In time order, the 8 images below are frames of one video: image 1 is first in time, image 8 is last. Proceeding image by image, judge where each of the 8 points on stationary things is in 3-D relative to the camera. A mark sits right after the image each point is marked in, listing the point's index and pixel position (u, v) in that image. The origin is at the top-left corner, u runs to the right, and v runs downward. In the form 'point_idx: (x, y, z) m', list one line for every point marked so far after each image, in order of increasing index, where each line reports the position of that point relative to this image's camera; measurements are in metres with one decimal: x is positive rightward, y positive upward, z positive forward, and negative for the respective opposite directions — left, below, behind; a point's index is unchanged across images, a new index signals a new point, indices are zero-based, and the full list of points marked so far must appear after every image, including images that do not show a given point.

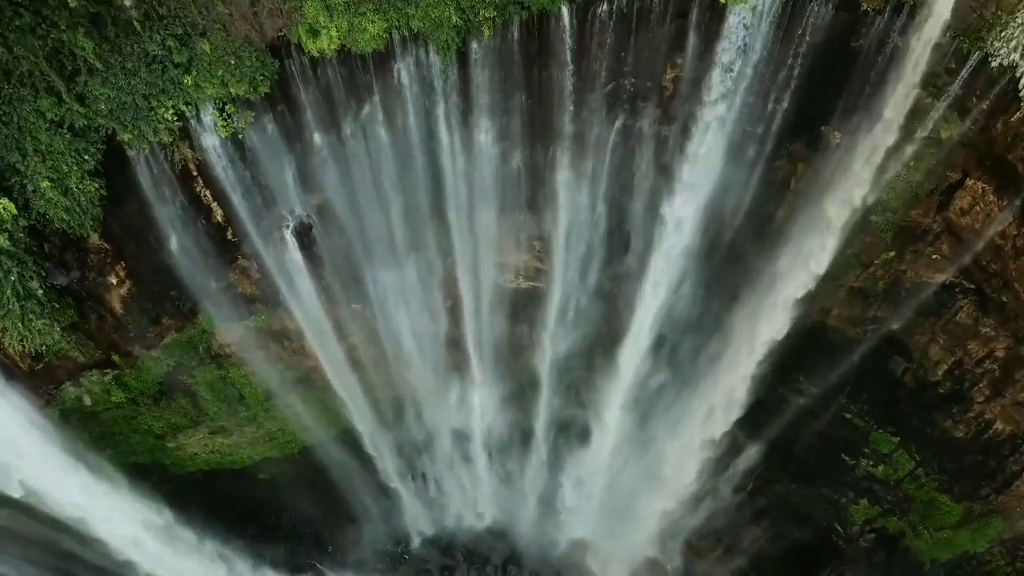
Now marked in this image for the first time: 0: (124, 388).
0: (-6.2, -1.6, +10.9) m
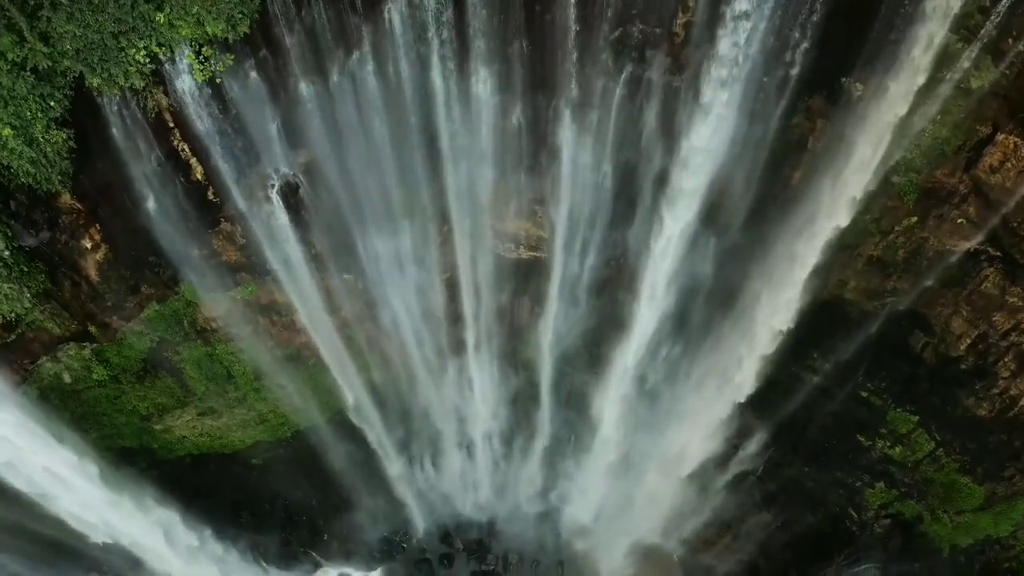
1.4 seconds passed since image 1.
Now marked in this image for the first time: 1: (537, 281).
0: (-6.2, -1.2, +10.4) m
1: (+0.4, +0.2, +11.3) m
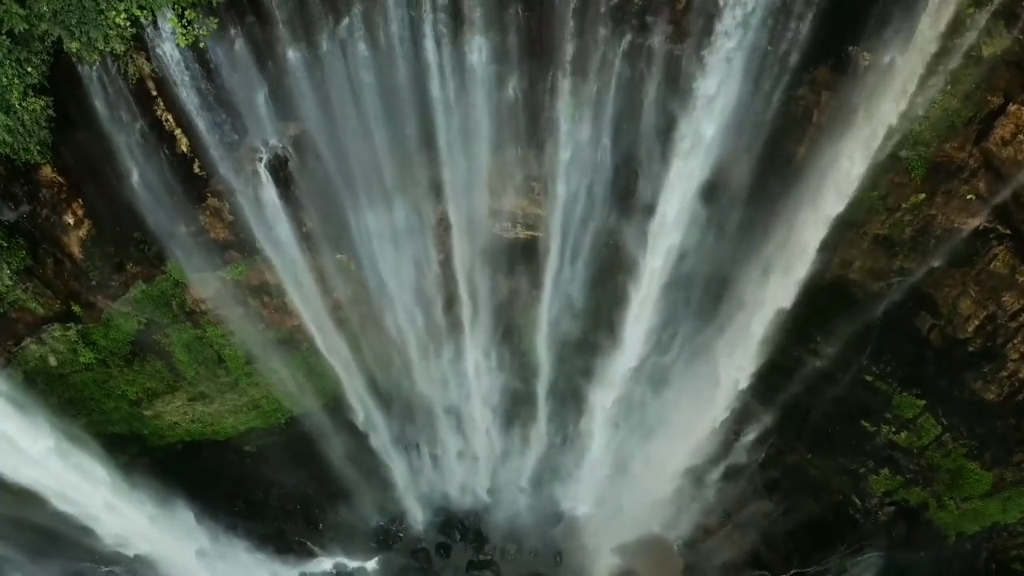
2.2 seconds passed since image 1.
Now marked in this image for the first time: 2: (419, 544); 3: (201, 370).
0: (-6.2, -0.9, +10.1) m
1: (+0.4, +0.5, +11.0) m
2: (-1.8, -5.0, +13.4) m
3: (-5.0, -1.3, +11.0) m
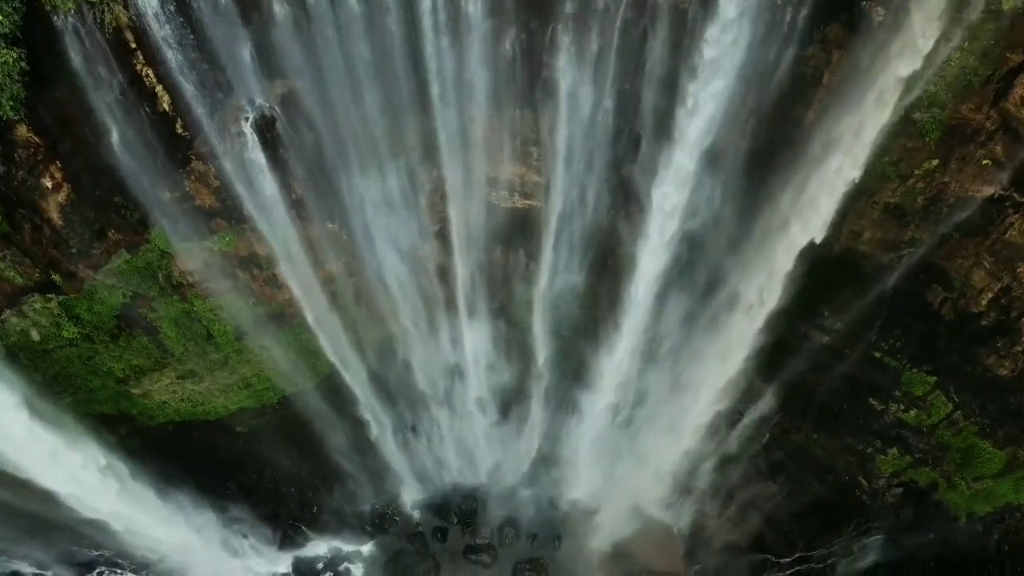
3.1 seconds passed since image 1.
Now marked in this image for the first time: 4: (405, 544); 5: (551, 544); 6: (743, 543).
0: (-6.2, -0.5, +9.8) m
1: (+0.3, +0.9, +10.7) m
2: (-1.8, -4.6, +13.1) m
3: (-5.0, -0.9, +10.7) m
4: (-2.0, -4.9, +13.0) m
5: (+0.7, -4.9, +13.2) m
6: (+4.4, -4.9, +13.1) m
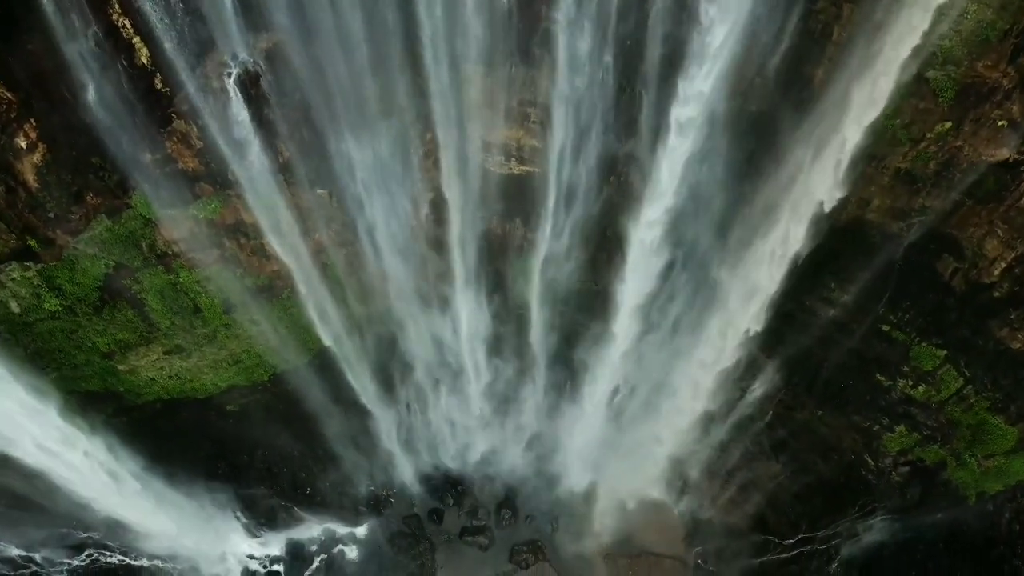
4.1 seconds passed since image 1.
0: (-6.3, -0.1, +9.5) m
1: (+0.3, +1.3, +10.3) m
2: (-1.9, -4.1, +12.8) m
3: (-5.0, -0.5, +10.3) m
4: (-2.1, -4.4, +12.8) m
5: (+0.7, -4.5, +12.9) m
6: (+4.3, -4.4, +12.8) m
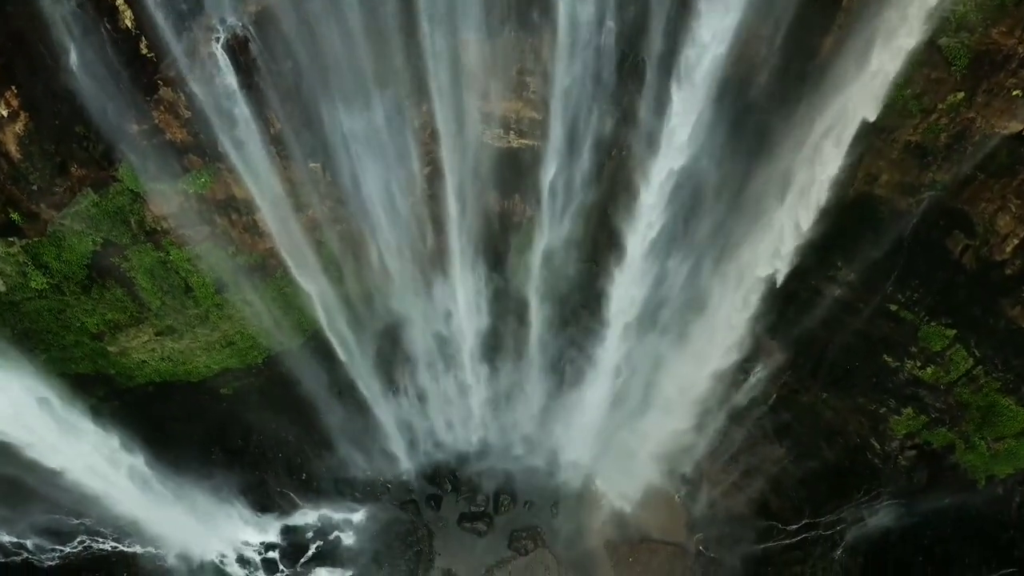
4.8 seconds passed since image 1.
0: (-6.3, +0.2, +9.2) m
1: (+0.3, +1.6, +10.1) m
2: (-1.9, -3.8, +12.6) m
3: (-5.1, -0.2, +10.1) m
4: (-2.1, -4.1, +12.5) m
5: (+0.7, -4.1, +12.7) m
6: (+4.3, -4.1, +12.6) m
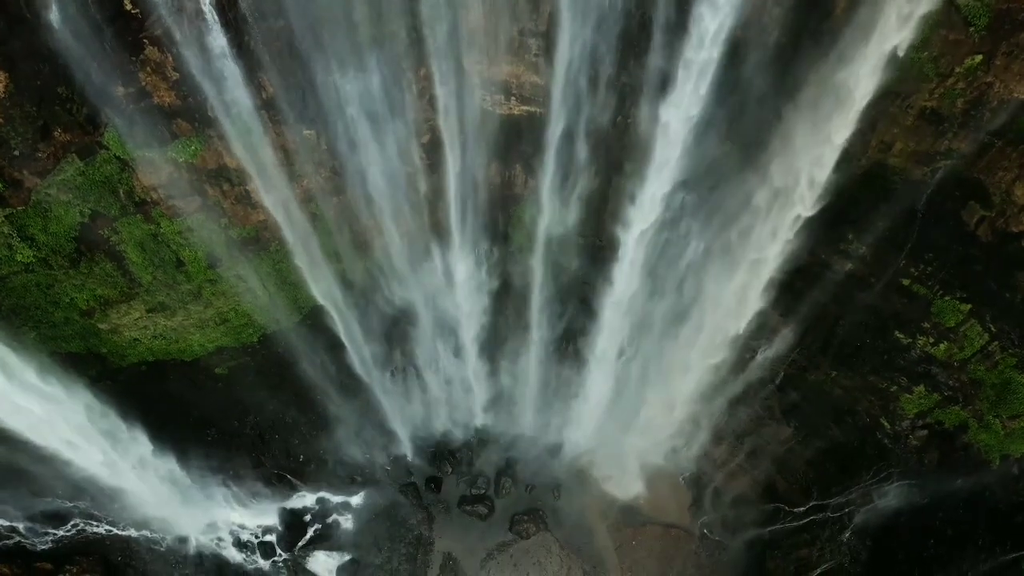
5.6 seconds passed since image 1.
0: (-6.3, +0.6, +8.9) m
1: (+0.3, +2.0, +9.7) m
2: (-1.8, -3.4, +12.3) m
3: (-5.0, +0.2, +9.8) m
4: (-2.1, -3.7, +12.3) m
5: (+0.7, -3.7, +12.5) m
6: (+4.3, -3.7, +12.3) m
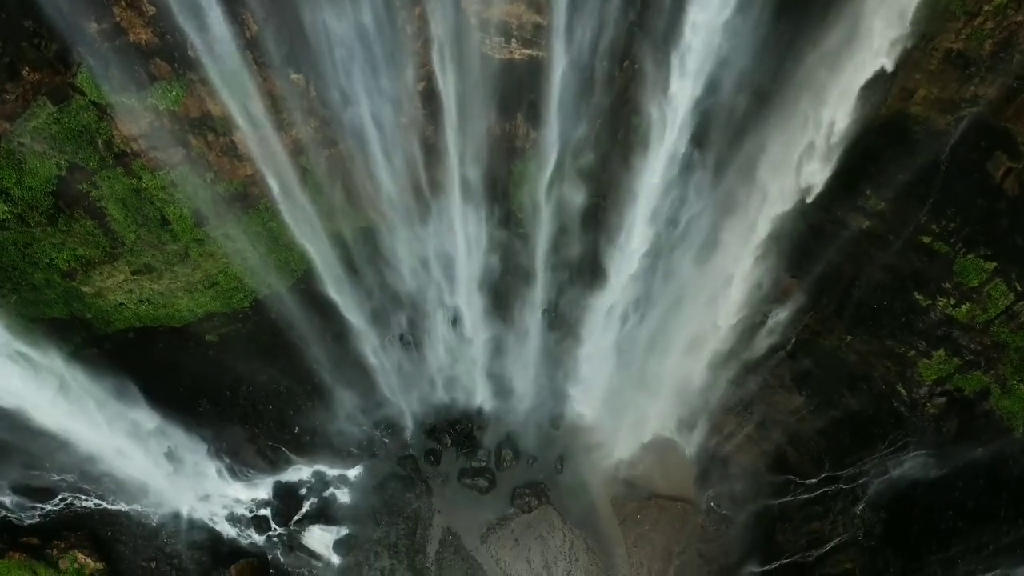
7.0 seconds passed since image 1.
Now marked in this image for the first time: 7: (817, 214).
0: (-6.3, +1.1, +8.5) m
1: (+0.3, +2.6, +9.3) m
2: (-1.8, -2.8, +11.9) m
3: (-5.0, +0.7, +9.4) m
4: (-2.0, -3.1, +11.9) m
5: (+0.7, -3.1, +12.1) m
6: (+4.3, -3.1, +11.9) m
7: (+4.3, +1.0, +9.7) m
